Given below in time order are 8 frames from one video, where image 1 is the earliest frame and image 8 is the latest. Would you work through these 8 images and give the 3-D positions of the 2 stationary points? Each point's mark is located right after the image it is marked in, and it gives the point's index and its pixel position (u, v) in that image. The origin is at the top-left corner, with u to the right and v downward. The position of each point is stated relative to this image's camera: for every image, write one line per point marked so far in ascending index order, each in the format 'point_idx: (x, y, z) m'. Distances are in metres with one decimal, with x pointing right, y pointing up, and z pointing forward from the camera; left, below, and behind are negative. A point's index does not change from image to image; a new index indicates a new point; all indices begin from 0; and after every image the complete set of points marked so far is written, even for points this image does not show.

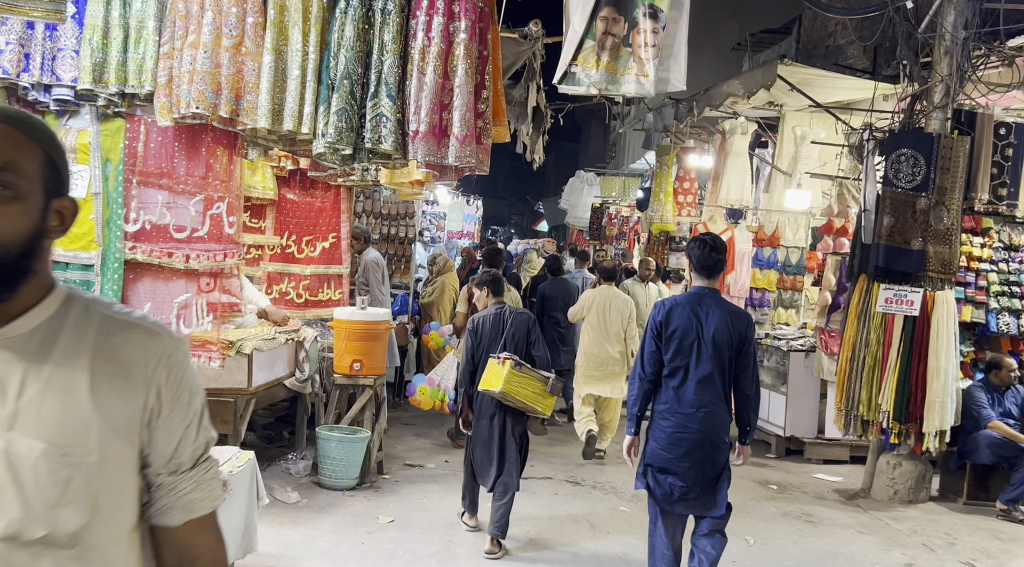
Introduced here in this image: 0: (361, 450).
0: (-1.0, -1.1, +5.9) m
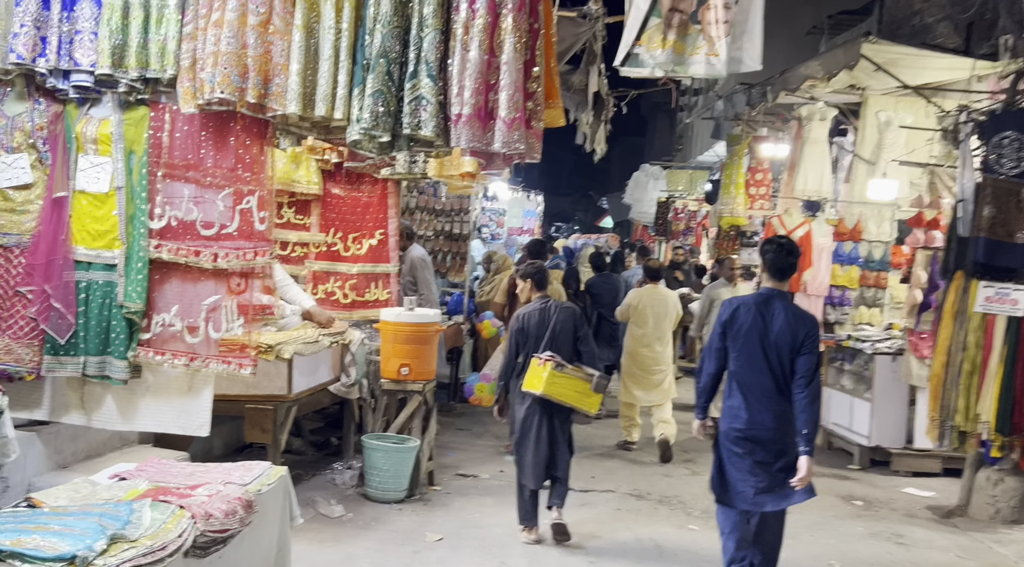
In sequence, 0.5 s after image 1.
0: (-0.7, -1.1, +5.5) m
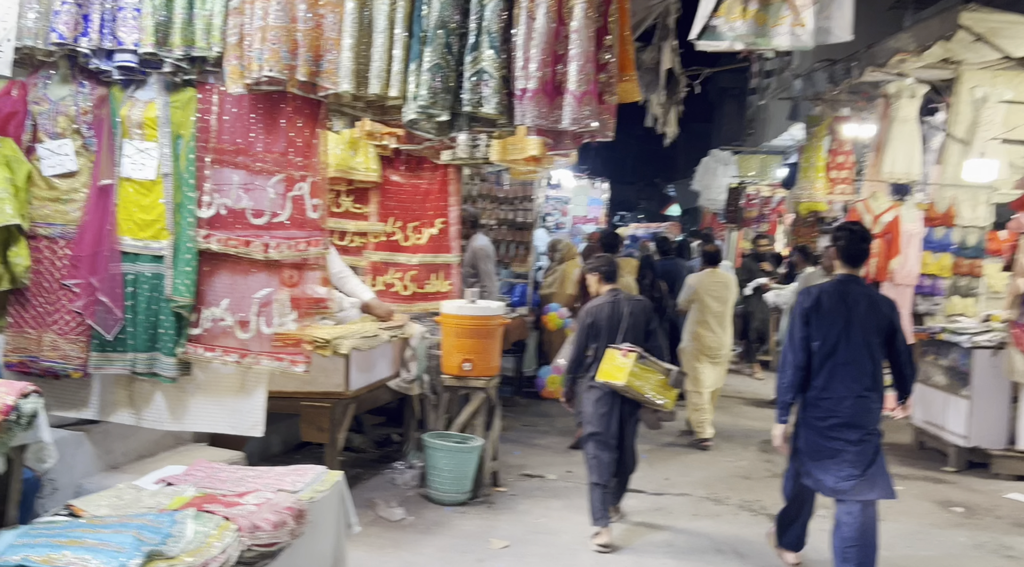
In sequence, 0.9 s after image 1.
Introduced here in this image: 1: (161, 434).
0: (-0.2, -1.1, +5.2) m
1: (-1.8, -0.8, +4.4) m
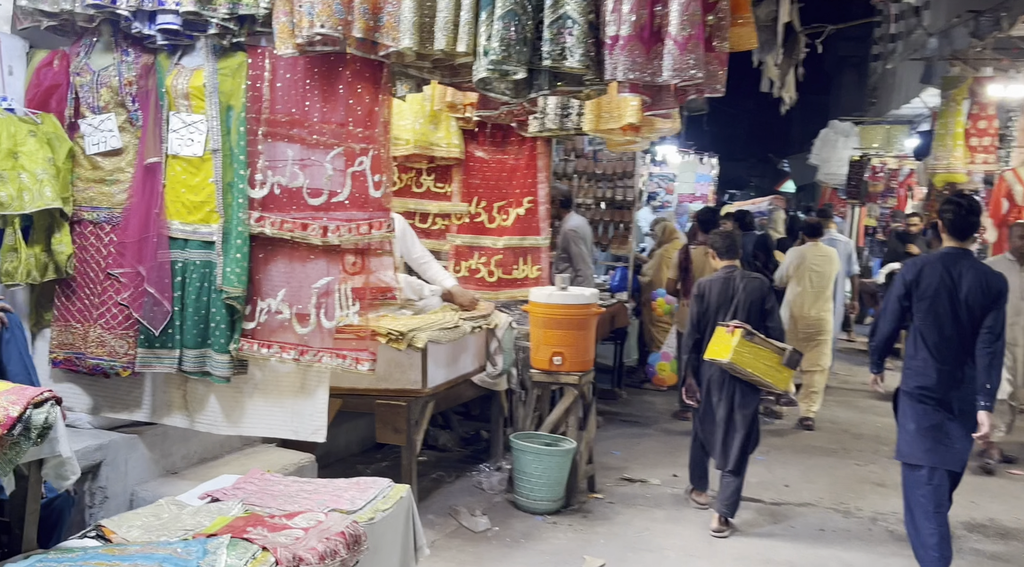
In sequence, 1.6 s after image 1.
0: (+0.3, -1.0, +4.7) m
1: (-1.4, -0.7, +4.1) m
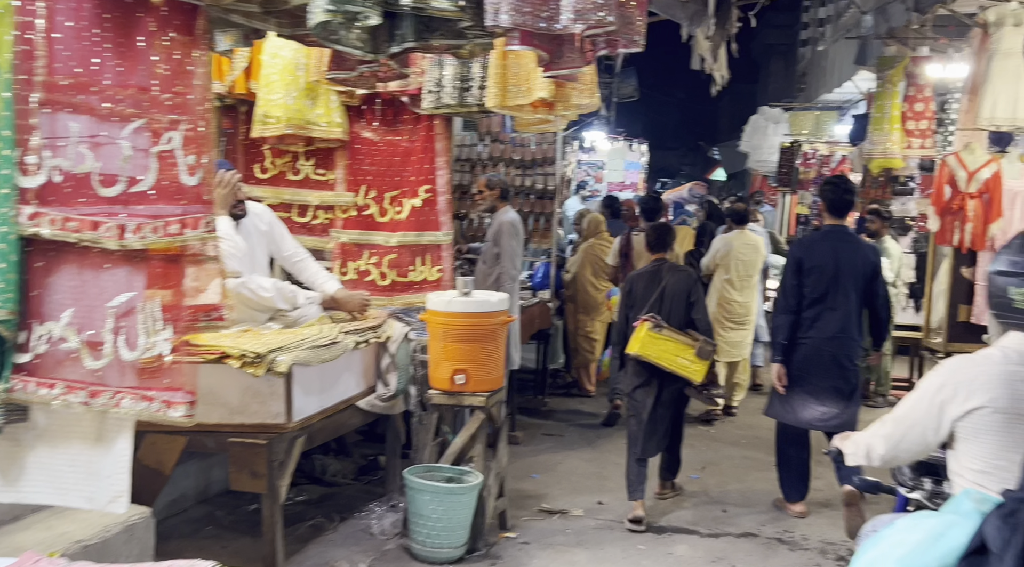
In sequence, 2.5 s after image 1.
0: (-0.2, -1.0, +4.0) m
1: (-1.8, -0.8, +3.2) m
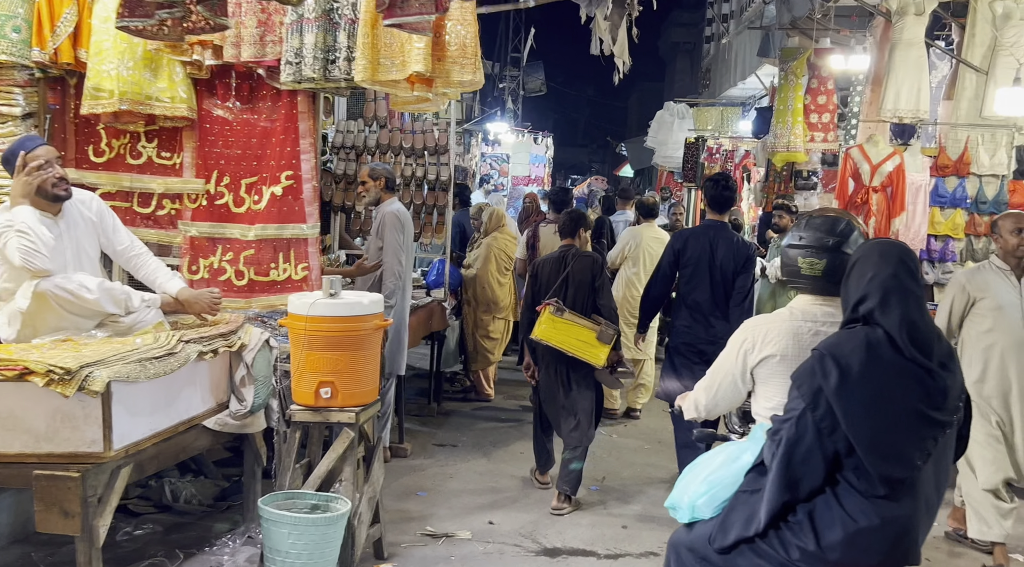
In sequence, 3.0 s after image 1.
0: (-0.7, -1.0, +3.5) m
1: (-2.3, -0.8, +2.5) m
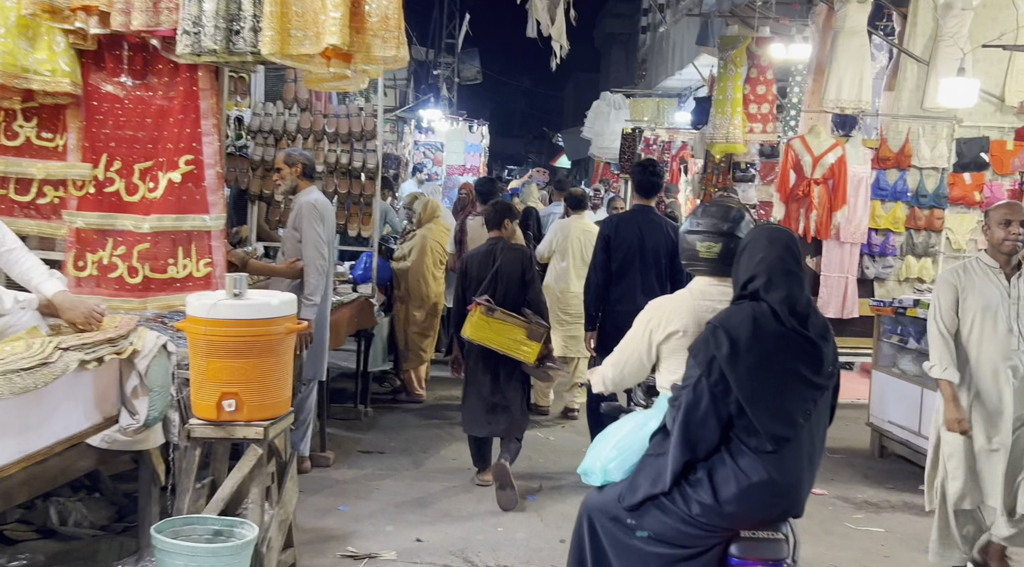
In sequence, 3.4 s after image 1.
0: (-1.0, -1.0, +3.1) m
1: (-2.4, -0.8, +2.0) m
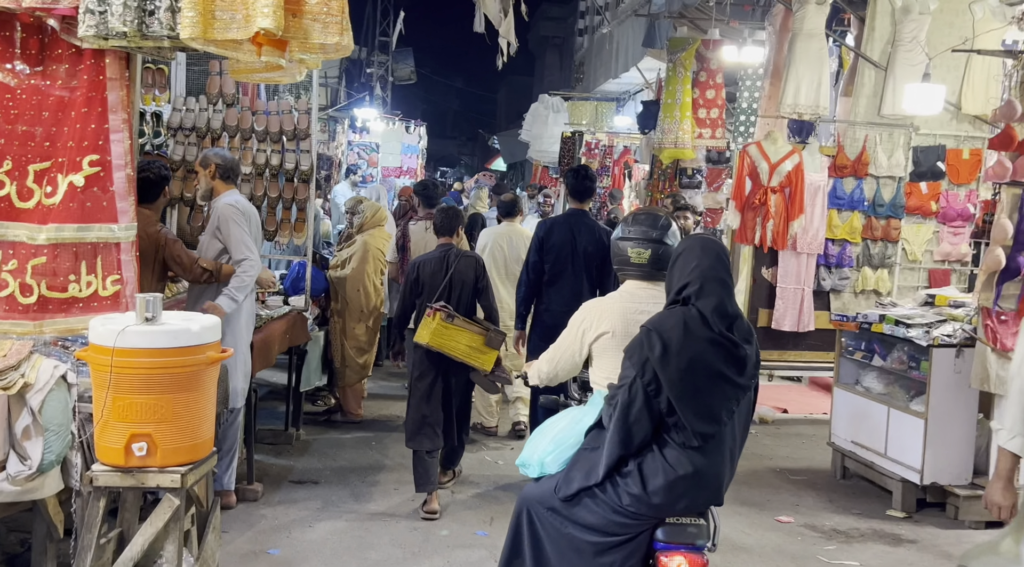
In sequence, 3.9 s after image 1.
0: (-1.1, -1.1, +2.6) m
1: (-2.5, -0.9, +1.4) m
